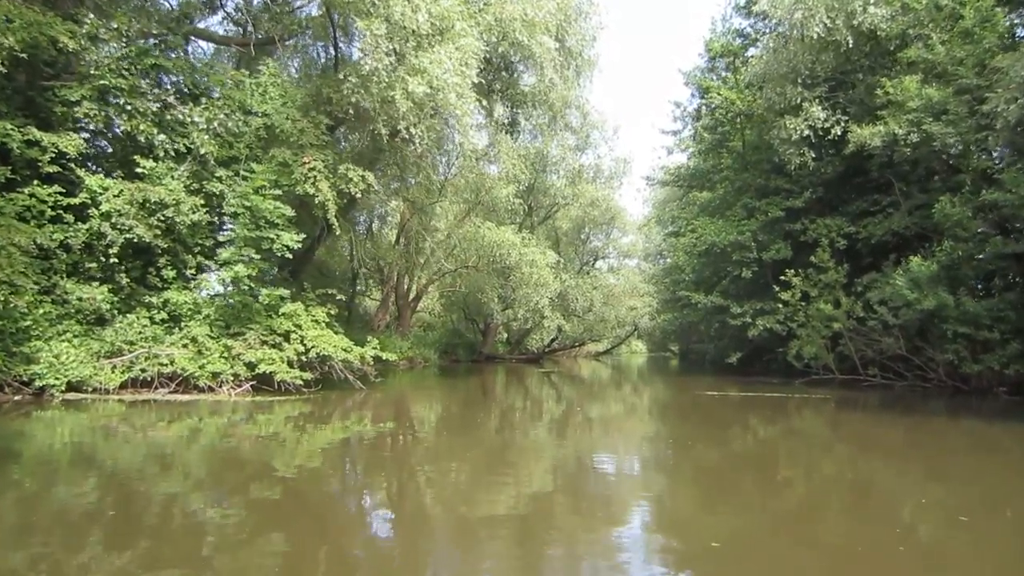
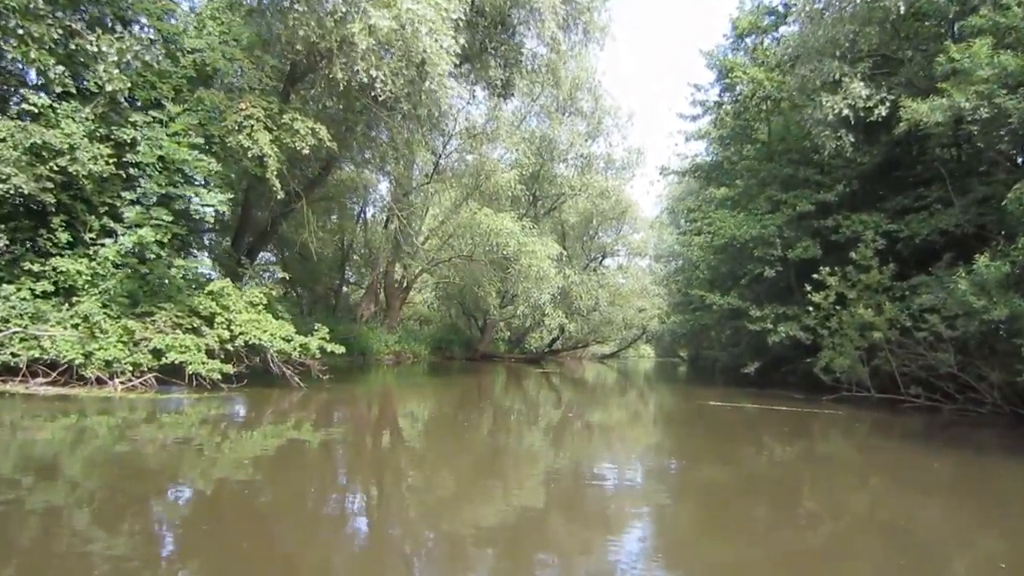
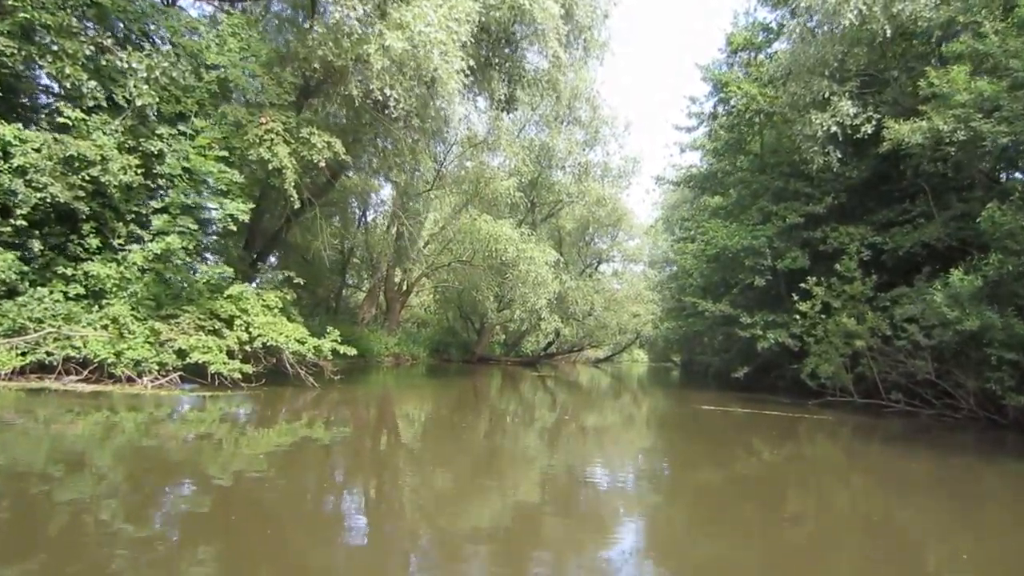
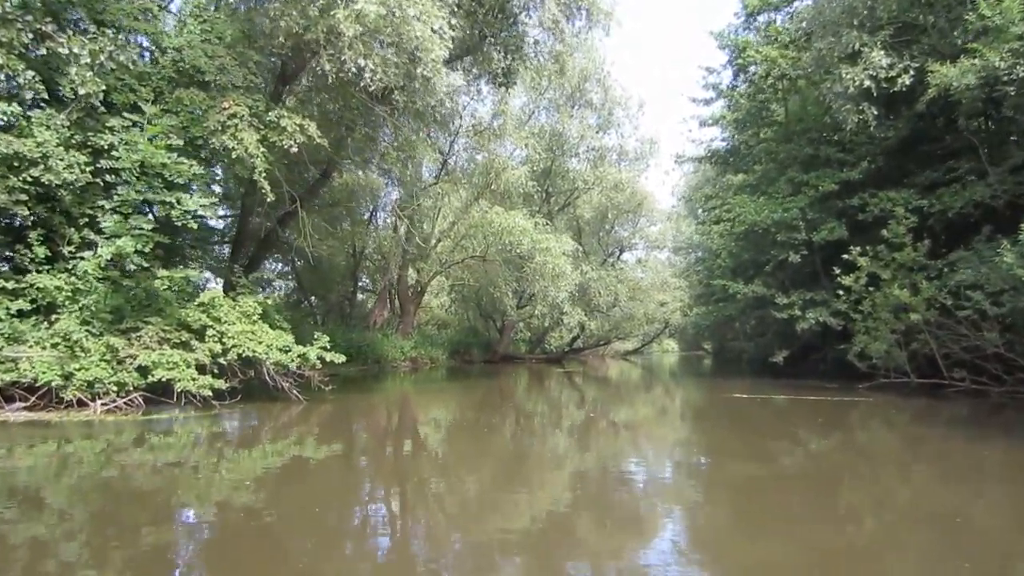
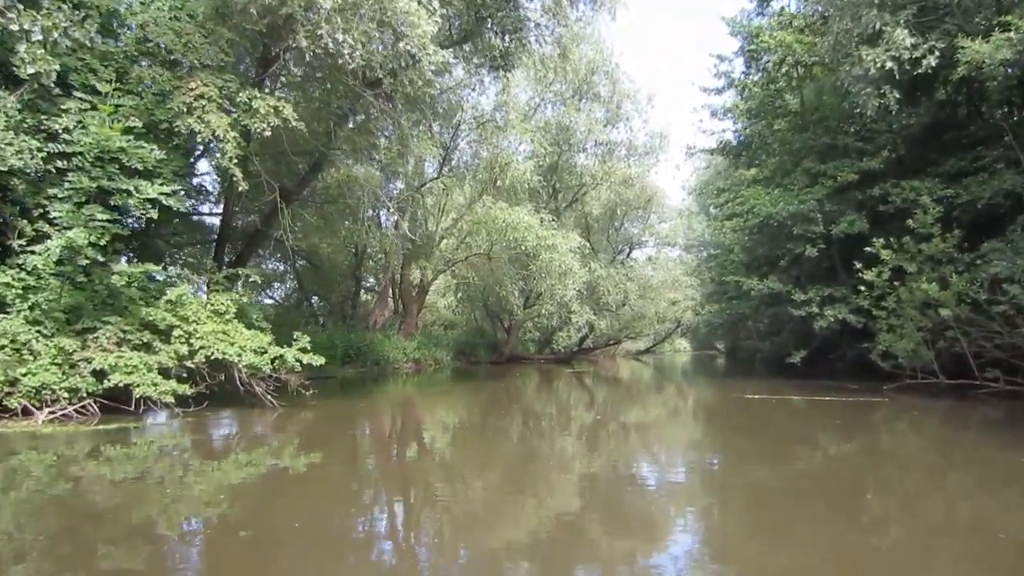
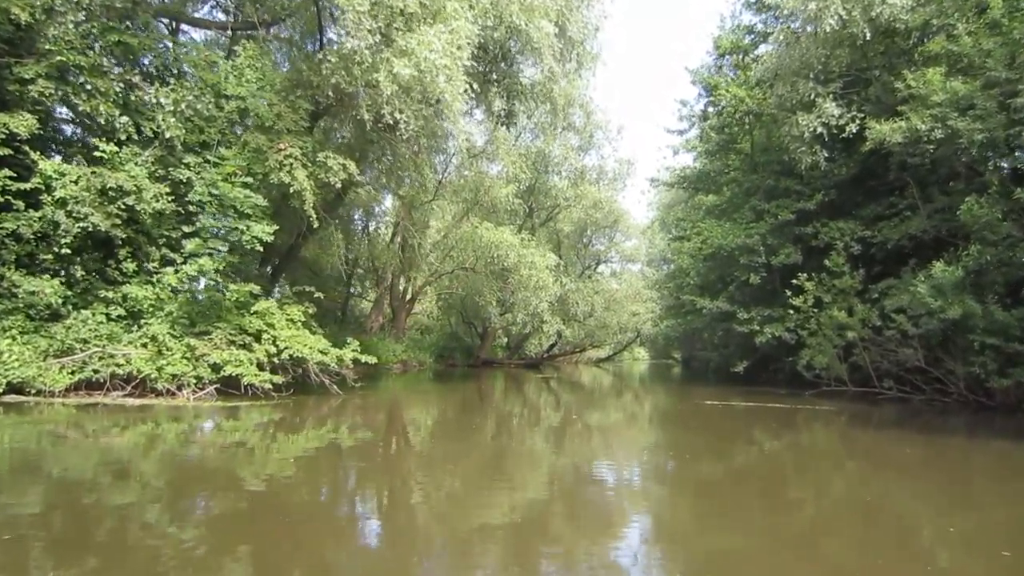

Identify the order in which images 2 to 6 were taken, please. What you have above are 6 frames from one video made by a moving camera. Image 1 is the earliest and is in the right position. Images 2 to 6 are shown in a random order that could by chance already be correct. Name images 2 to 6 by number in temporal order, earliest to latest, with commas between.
6, 3, 2, 4, 5
